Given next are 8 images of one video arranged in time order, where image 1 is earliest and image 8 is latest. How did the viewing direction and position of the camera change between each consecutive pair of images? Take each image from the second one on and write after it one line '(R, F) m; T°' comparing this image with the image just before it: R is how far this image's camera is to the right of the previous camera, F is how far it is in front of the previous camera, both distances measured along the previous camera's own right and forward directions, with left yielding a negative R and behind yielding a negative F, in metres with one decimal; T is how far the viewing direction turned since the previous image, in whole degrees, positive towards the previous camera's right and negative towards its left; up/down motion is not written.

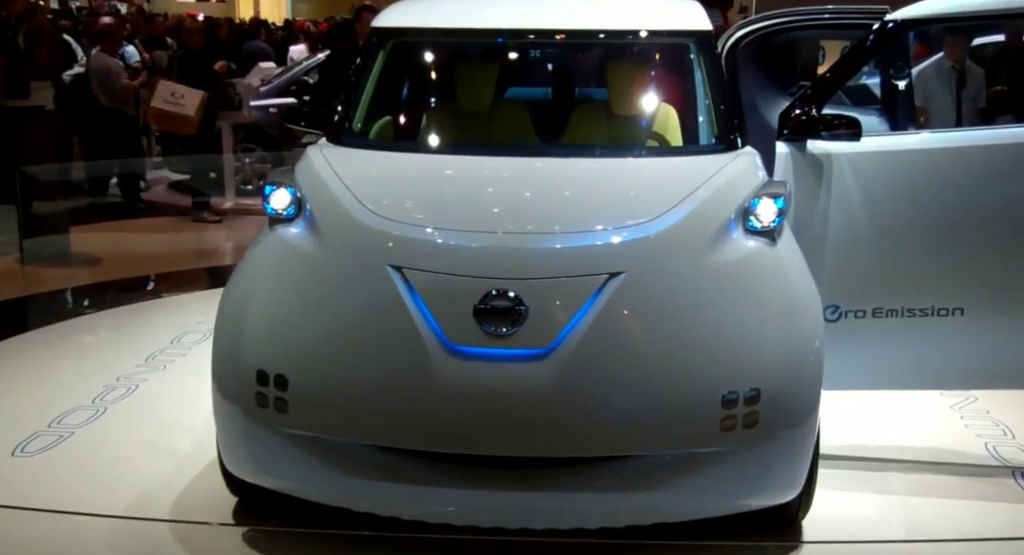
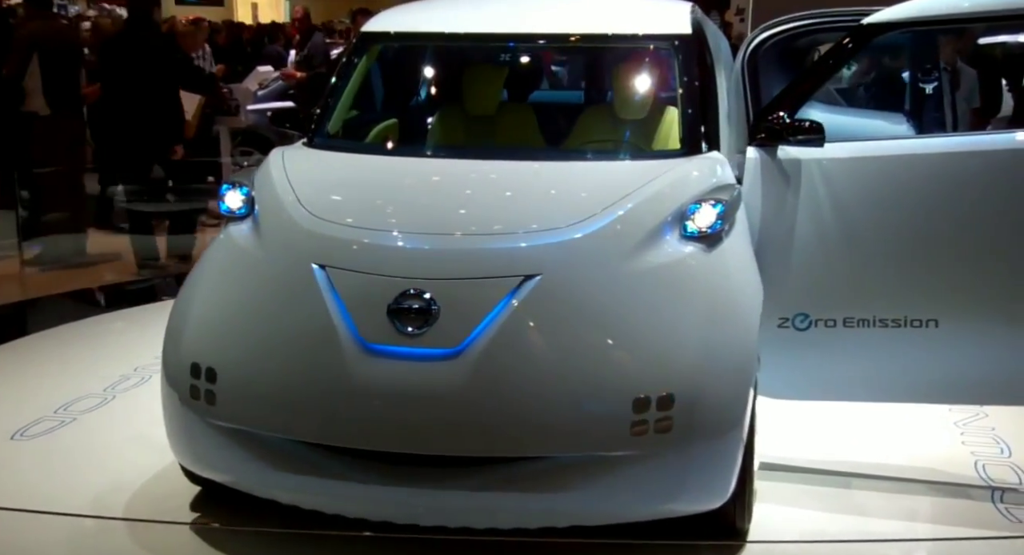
(+0.5, 0.0) m; -6°
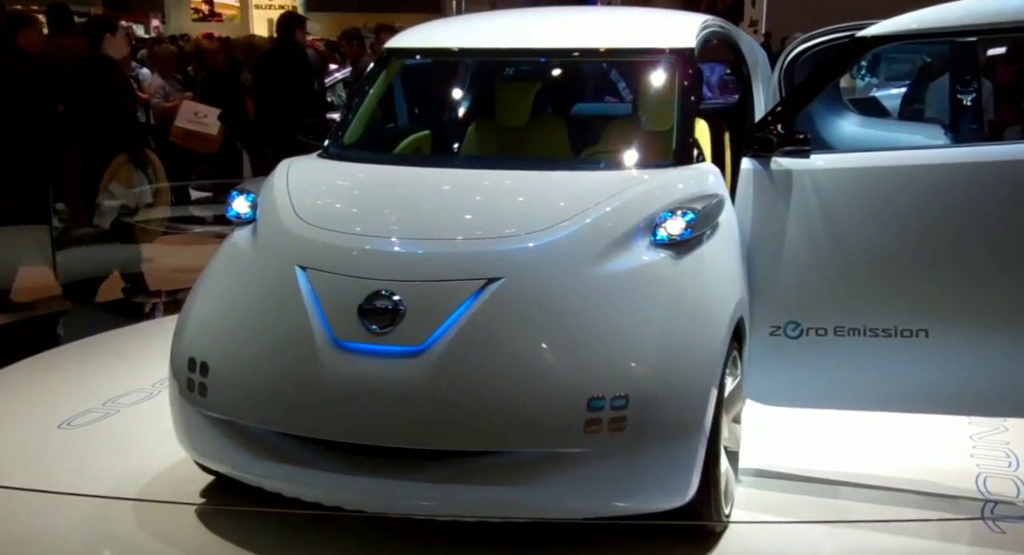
(+0.4, -0.1) m; -6°
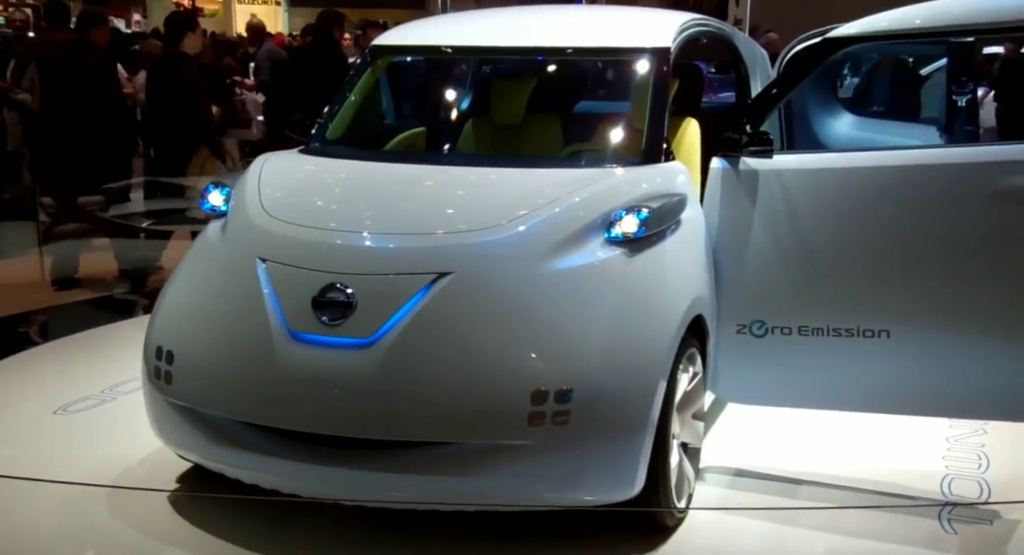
(+0.2, -0.1) m; -2°
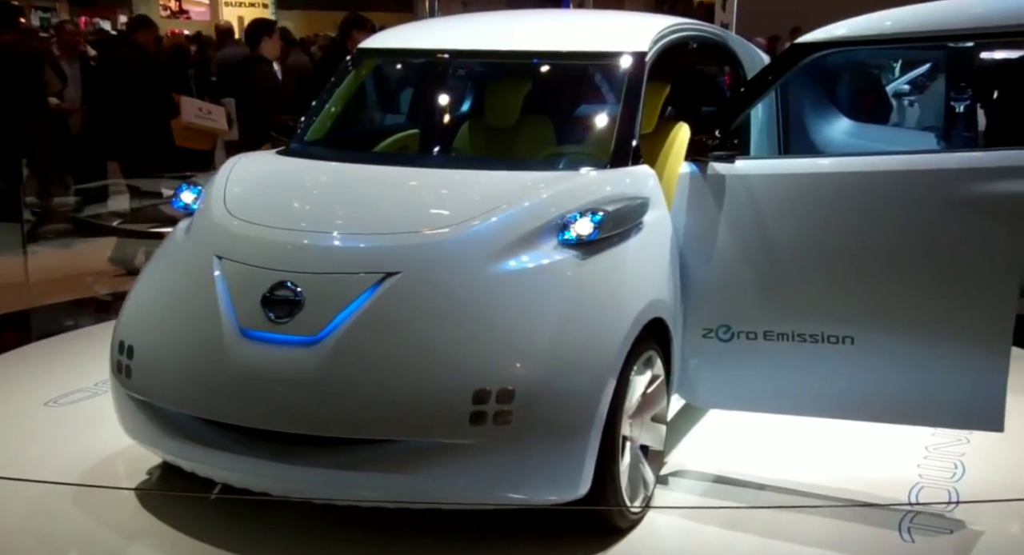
(+0.3, 0.0) m; -2°
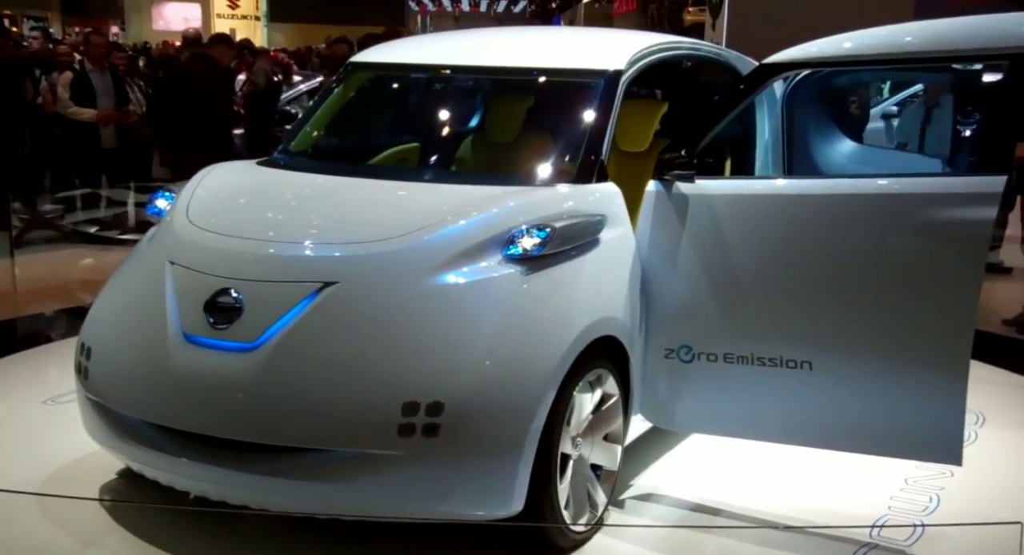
(+0.3, 0.0) m; -4°
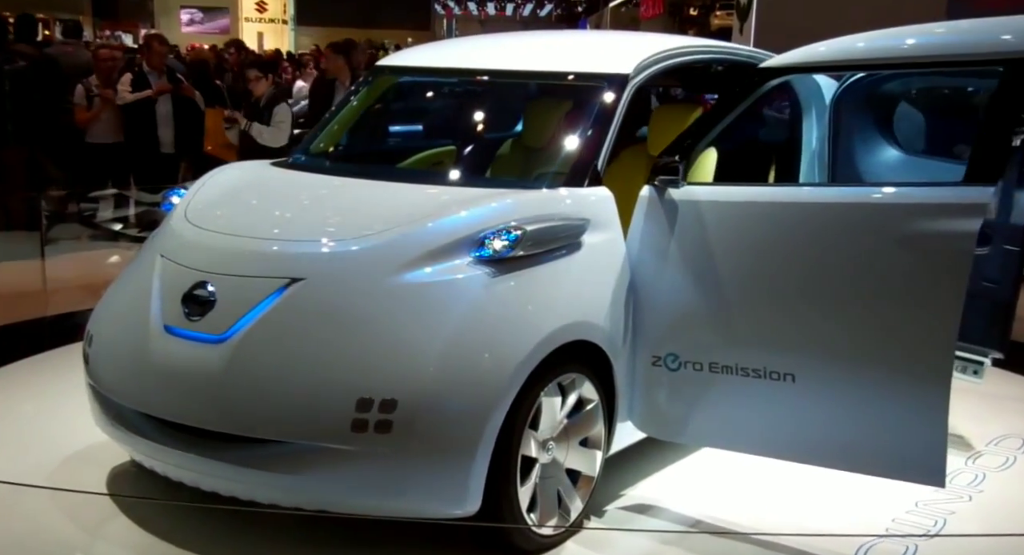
(+0.4, 0.0) m; -7°
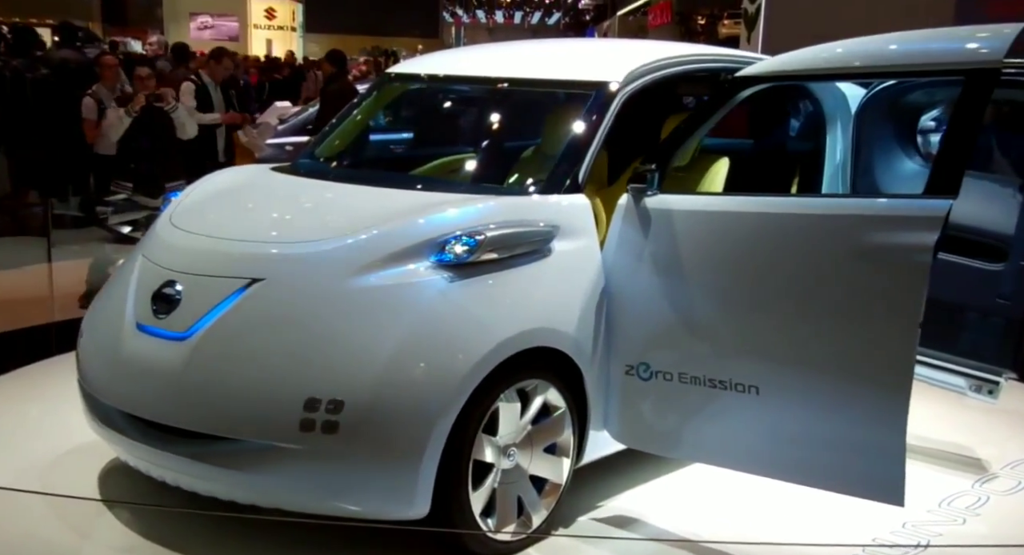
(+0.4, 0.0) m; -5°
